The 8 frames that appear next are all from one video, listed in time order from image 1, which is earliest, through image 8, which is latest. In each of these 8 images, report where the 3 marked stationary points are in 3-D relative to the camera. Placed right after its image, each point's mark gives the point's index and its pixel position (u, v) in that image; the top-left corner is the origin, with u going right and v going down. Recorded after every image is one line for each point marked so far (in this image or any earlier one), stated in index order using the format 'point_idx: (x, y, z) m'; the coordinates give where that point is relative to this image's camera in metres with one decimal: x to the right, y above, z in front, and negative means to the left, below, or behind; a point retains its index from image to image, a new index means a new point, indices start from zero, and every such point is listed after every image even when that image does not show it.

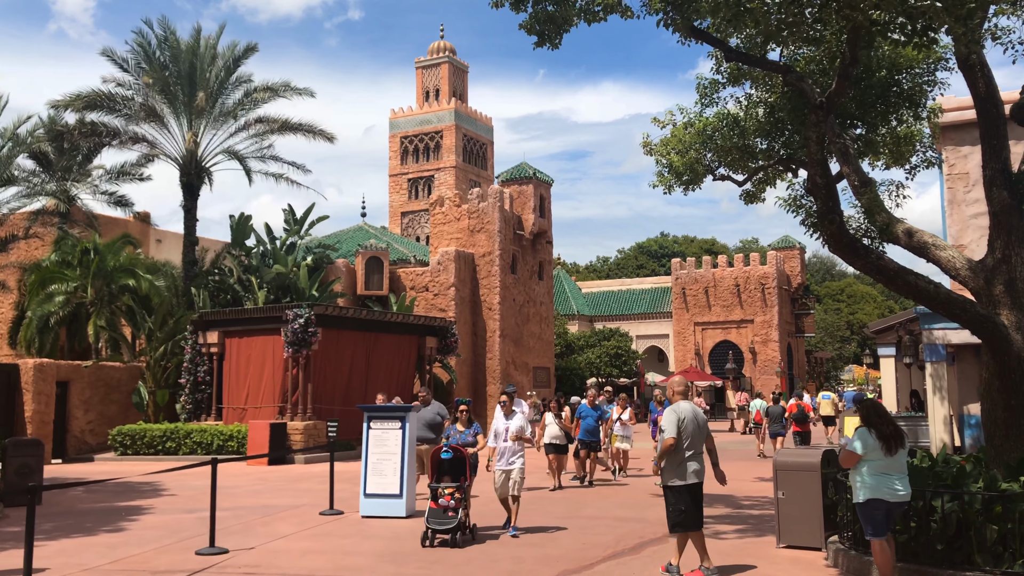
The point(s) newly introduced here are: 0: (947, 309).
0: (+3.8, -0.2, +7.5) m
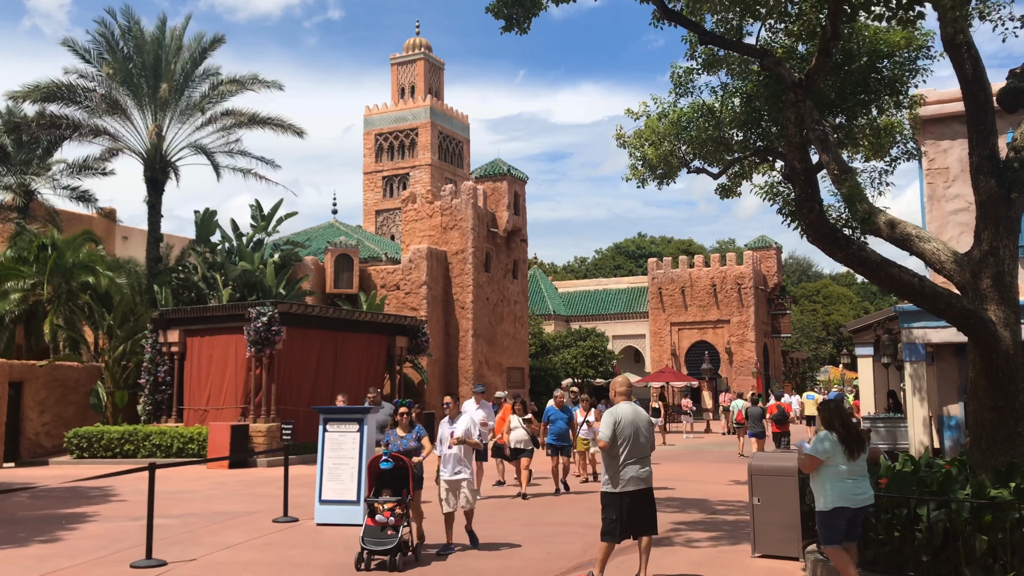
0: (+3.5, -0.1, +7.1) m
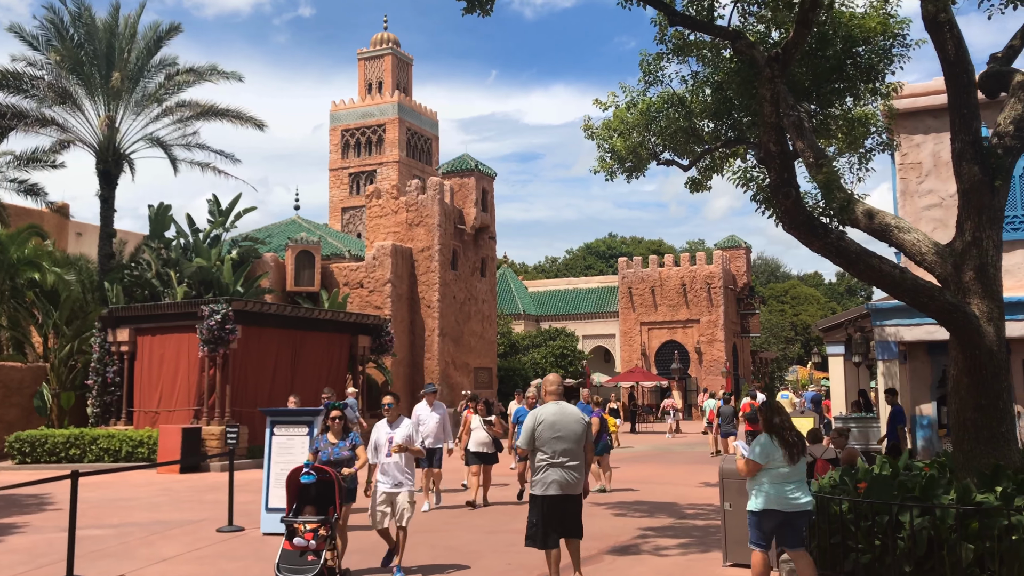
0: (+3.1, -0.1, +6.7) m
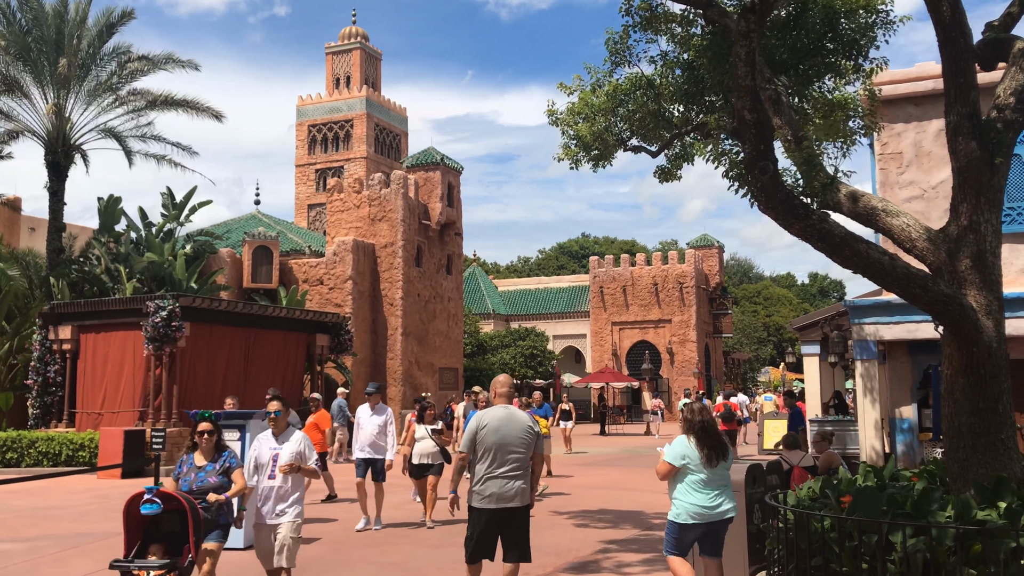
0: (+2.7, 0.0, +6.0) m
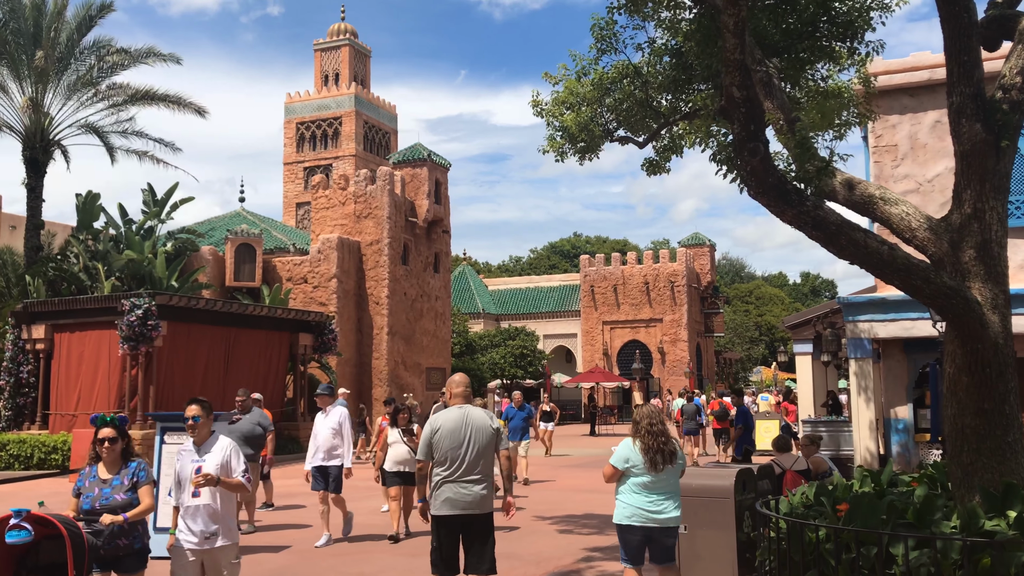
0: (+2.5, +0.1, +5.6) m
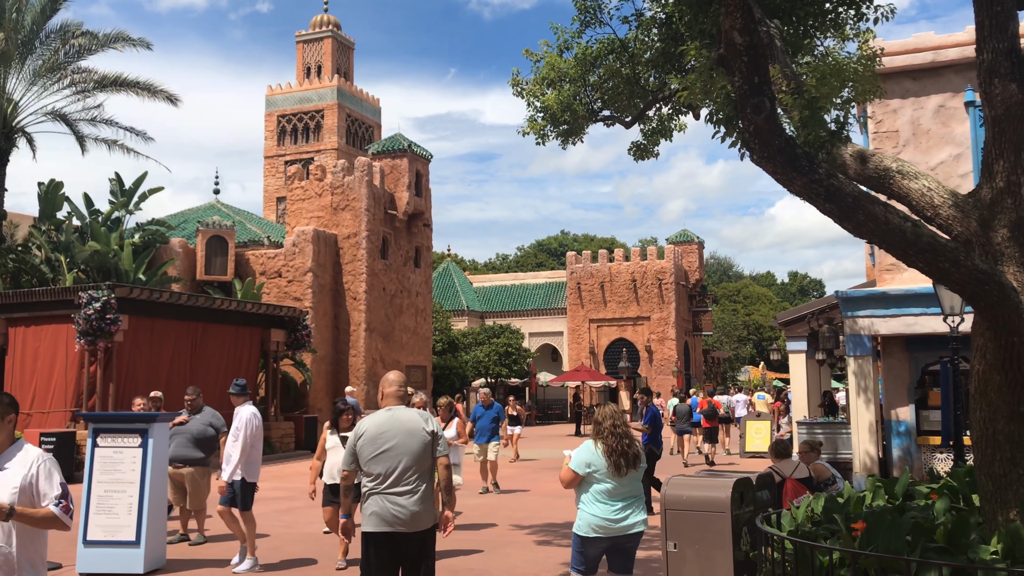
0: (+2.3, +0.2, +4.8) m
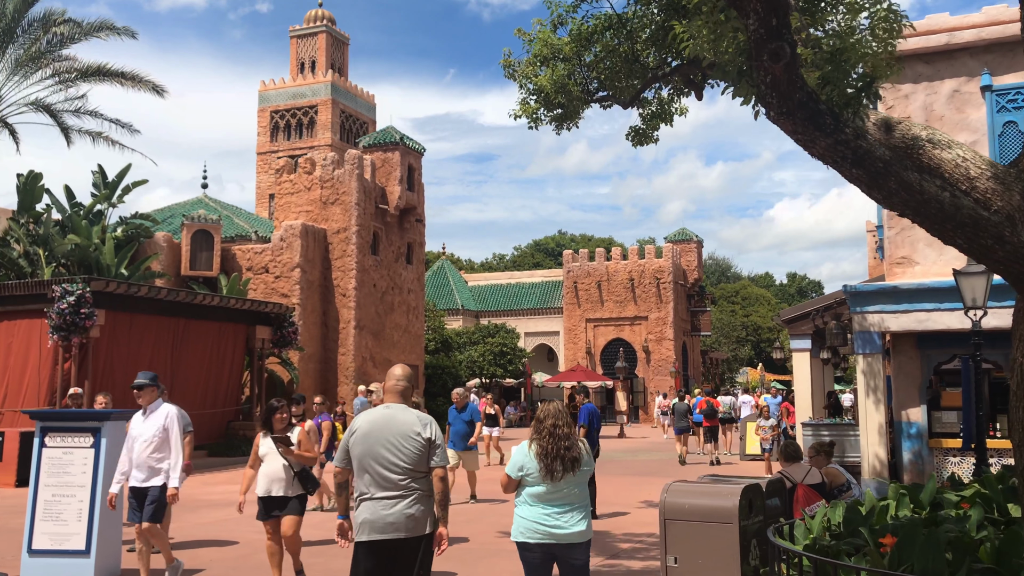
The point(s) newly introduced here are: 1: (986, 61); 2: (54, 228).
0: (+2.2, +0.2, +4.2) m
1: (+6.2, +2.9, +11.2) m
2: (-10.8, +1.4, +20.4) m
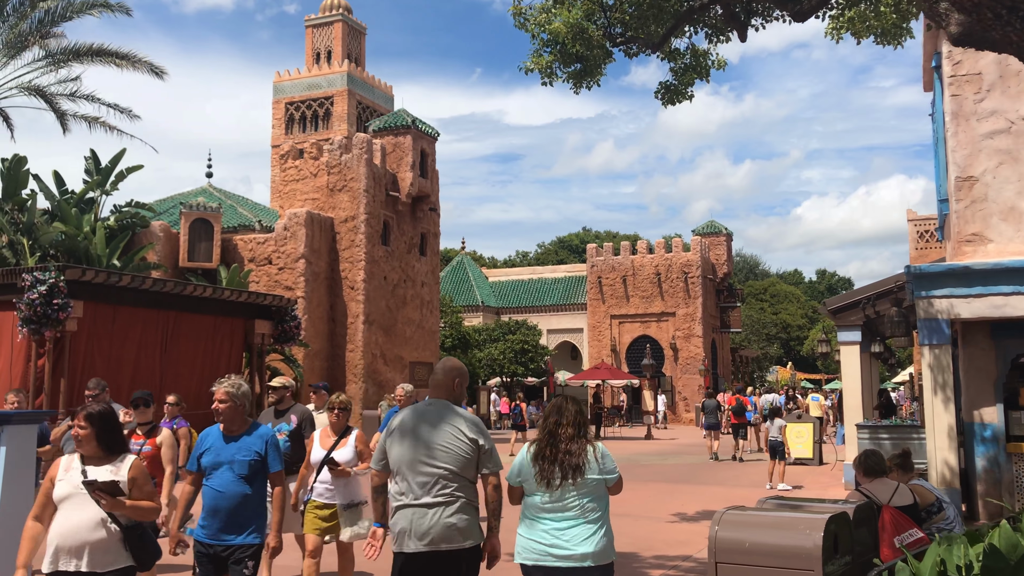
0: (+2.1, +0.5, +2.7) m
1: (+6.3, +3.2, +9.6) m
2: (-10.4, +1.6, +19.3) m
